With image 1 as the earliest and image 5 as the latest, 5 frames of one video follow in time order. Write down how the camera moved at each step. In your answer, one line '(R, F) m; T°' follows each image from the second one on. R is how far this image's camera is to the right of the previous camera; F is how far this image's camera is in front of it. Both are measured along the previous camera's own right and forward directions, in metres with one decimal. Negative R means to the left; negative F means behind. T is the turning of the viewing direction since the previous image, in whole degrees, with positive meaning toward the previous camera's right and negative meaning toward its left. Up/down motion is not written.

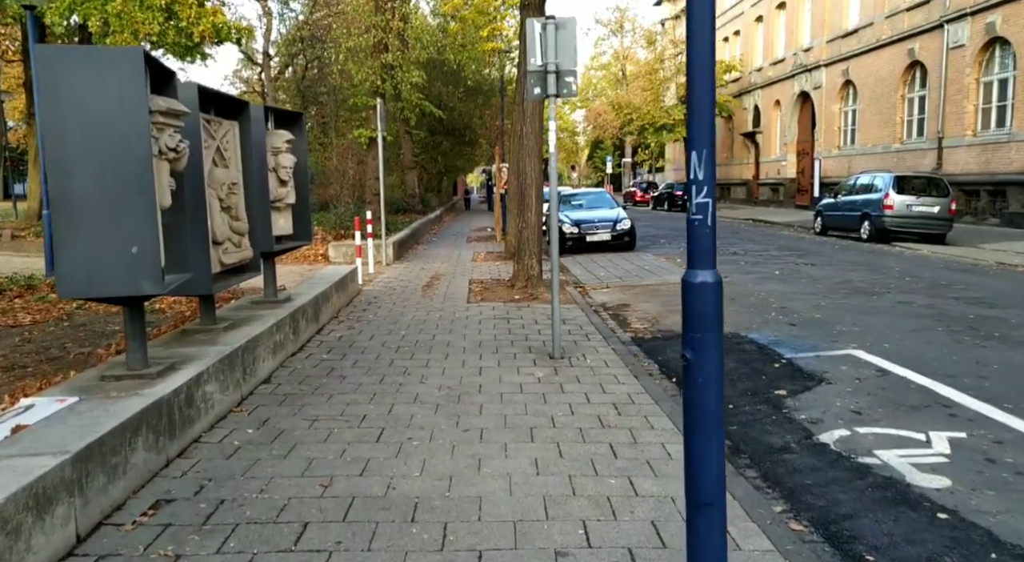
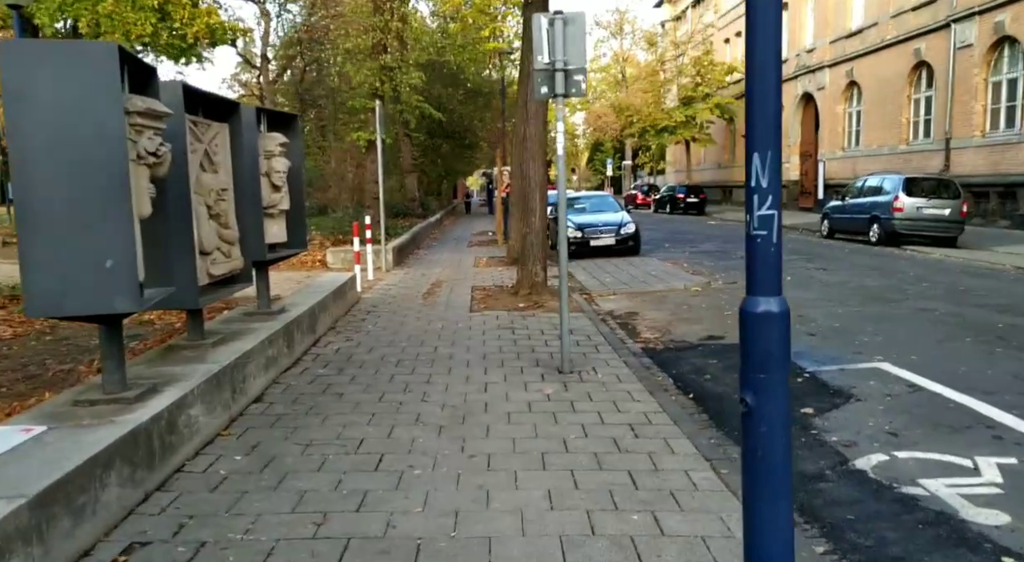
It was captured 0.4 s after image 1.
(-0.1, +0.4) m; 0°
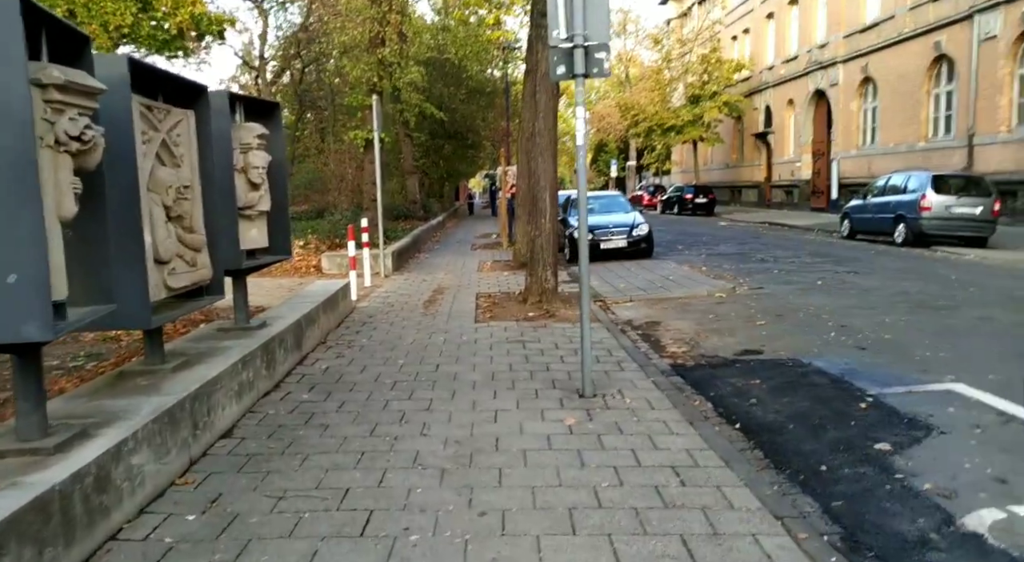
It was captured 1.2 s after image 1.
(-0.1, +0.9) m; 0°
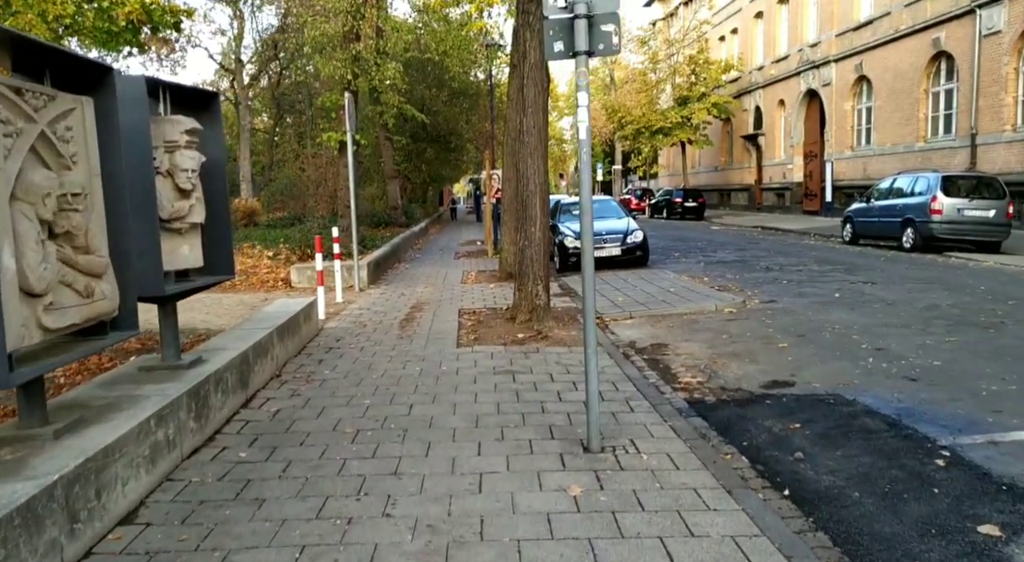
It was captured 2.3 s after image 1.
(0.0, +1.2) m; +1°
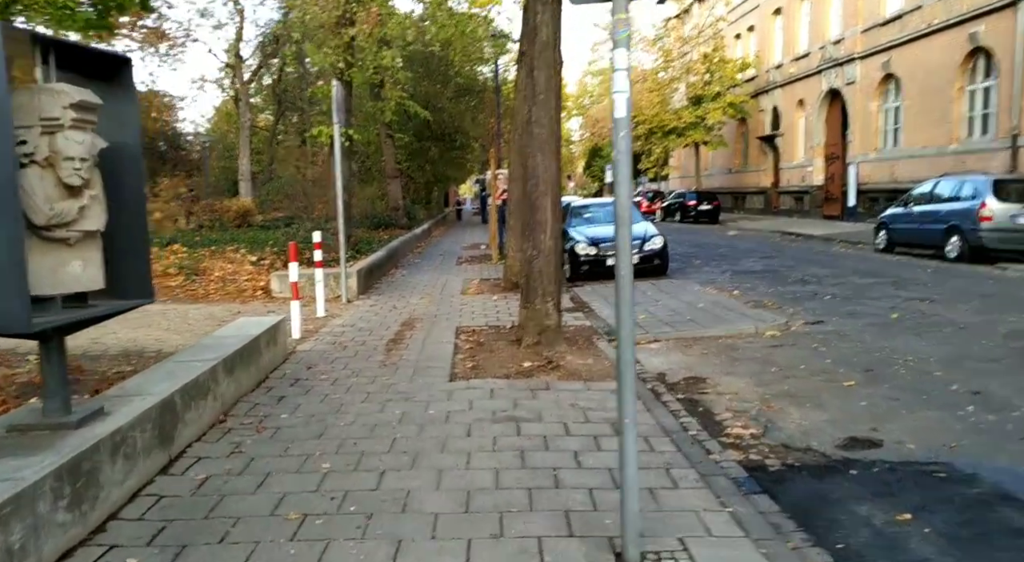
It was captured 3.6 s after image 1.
(0.0, +1.4) m; 0°
